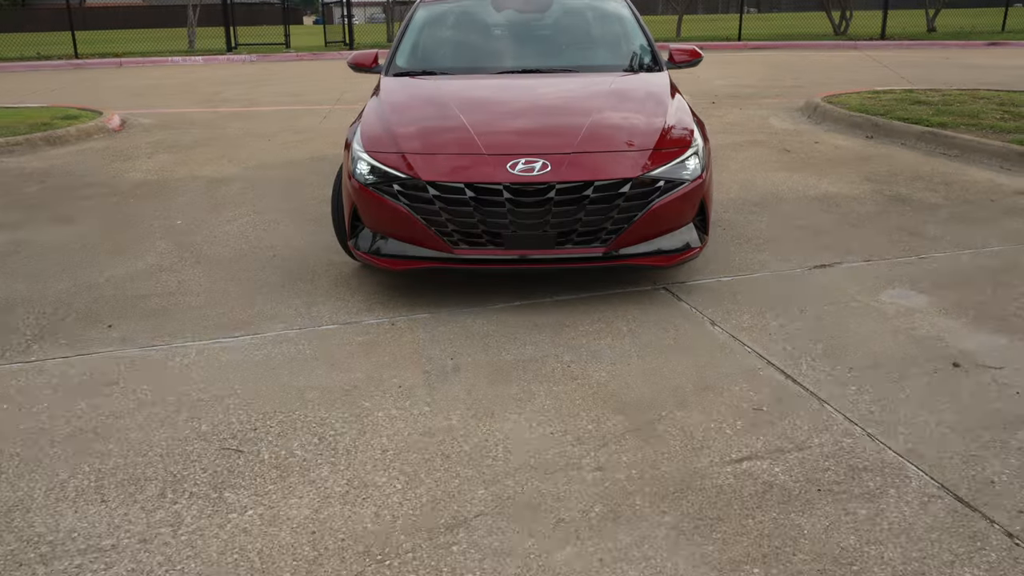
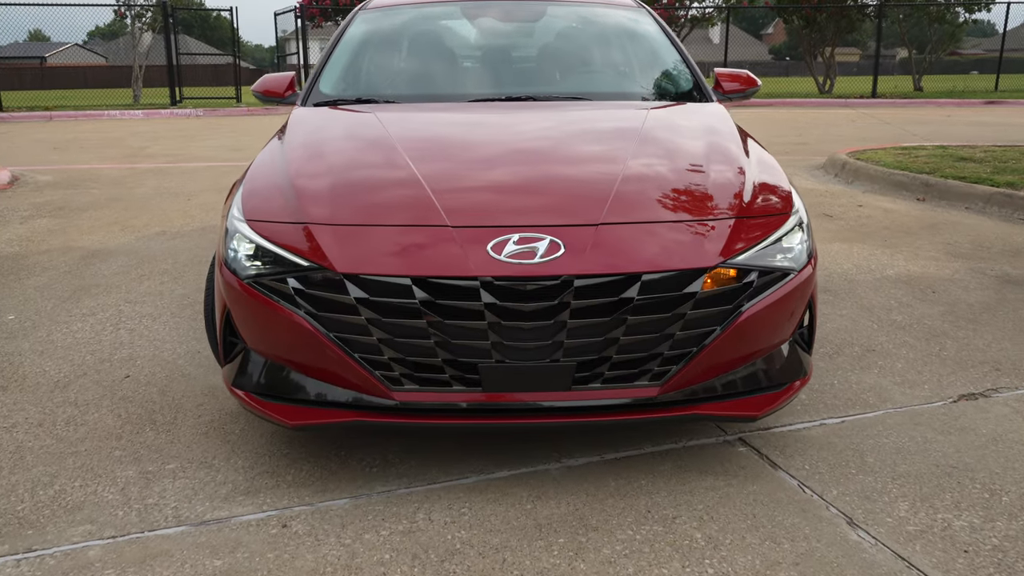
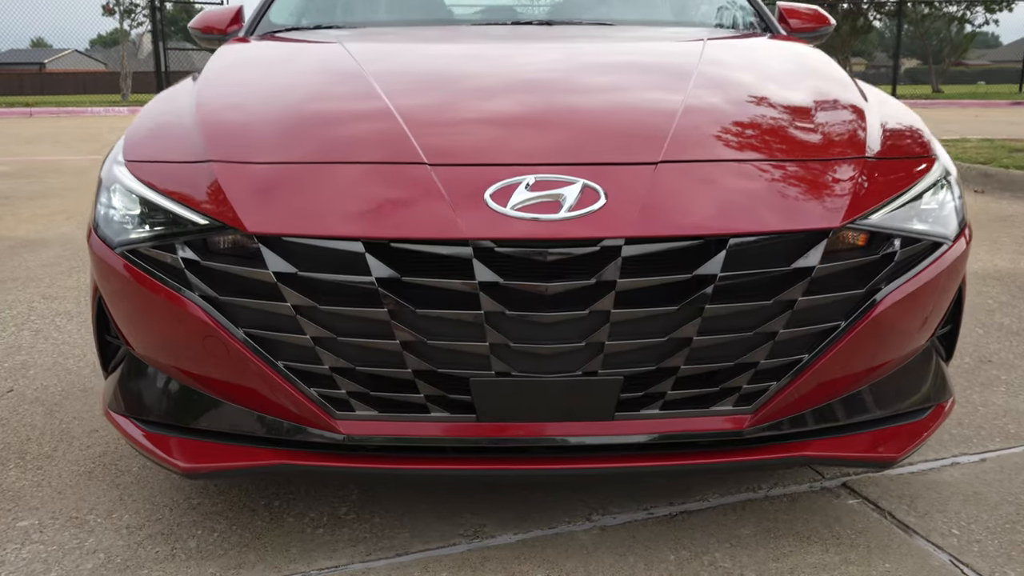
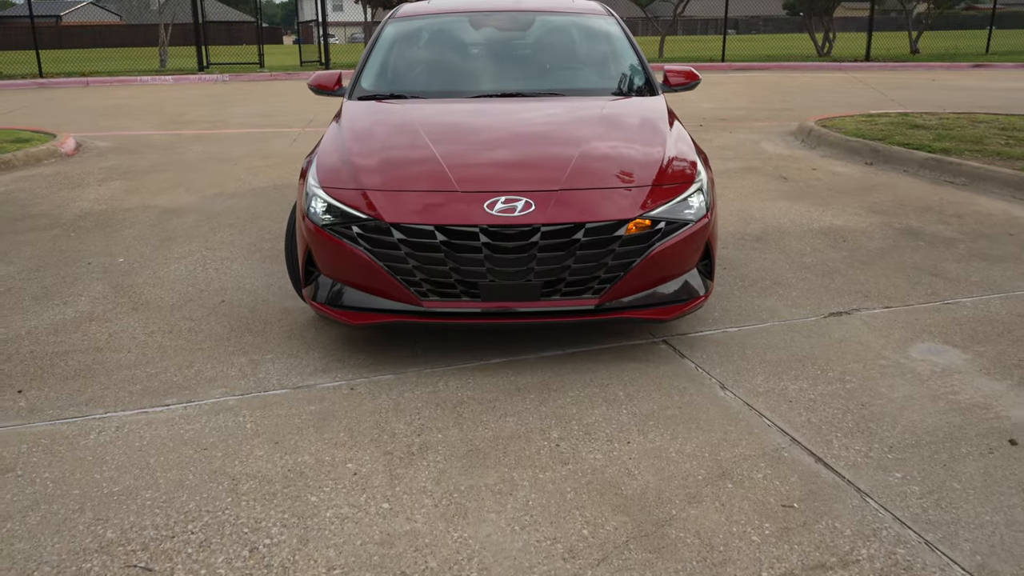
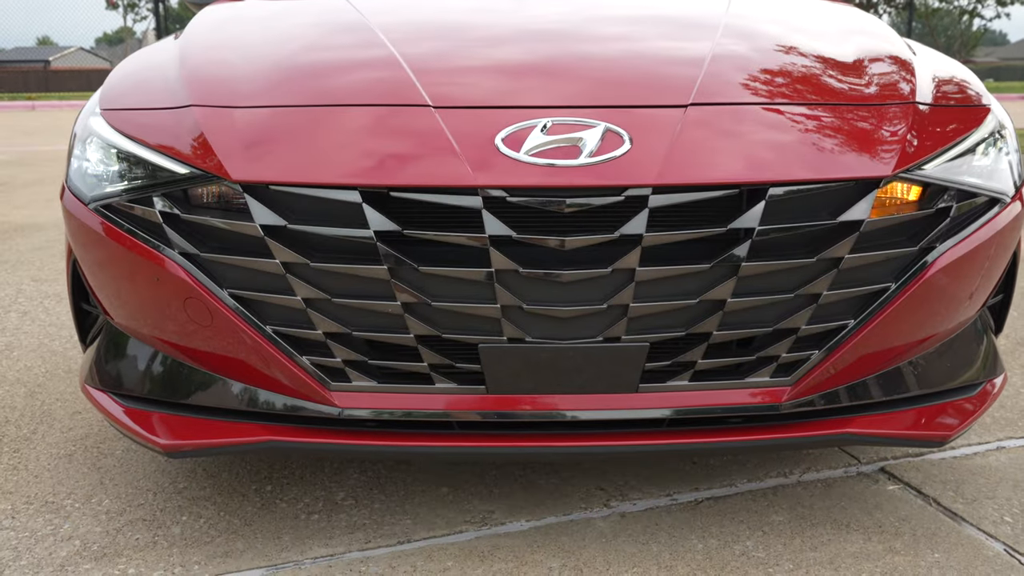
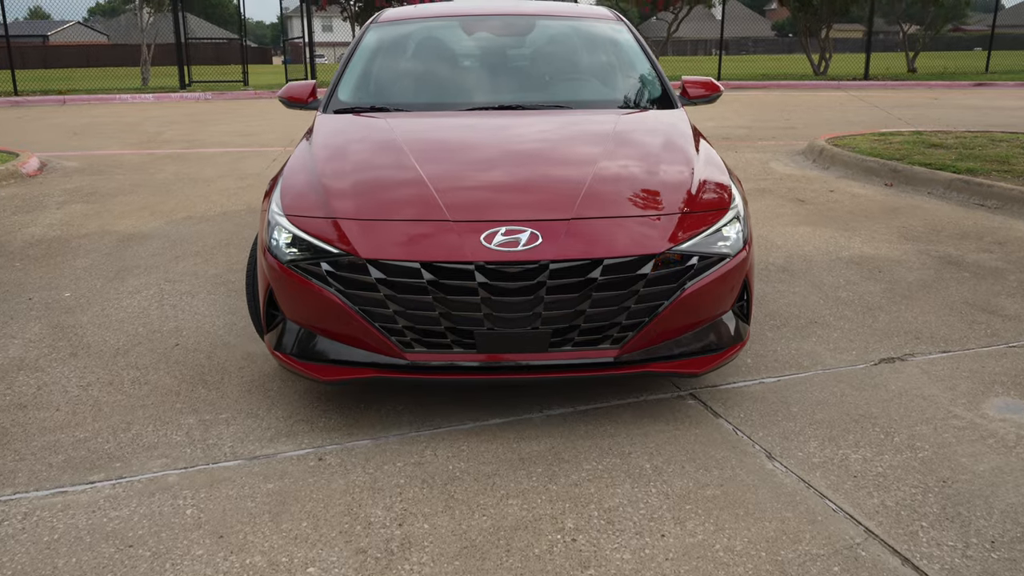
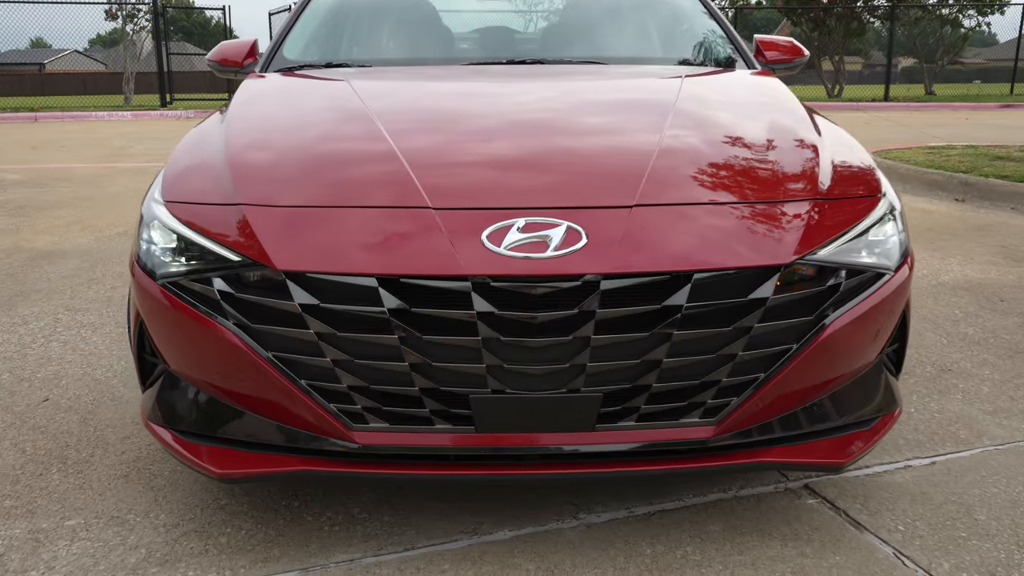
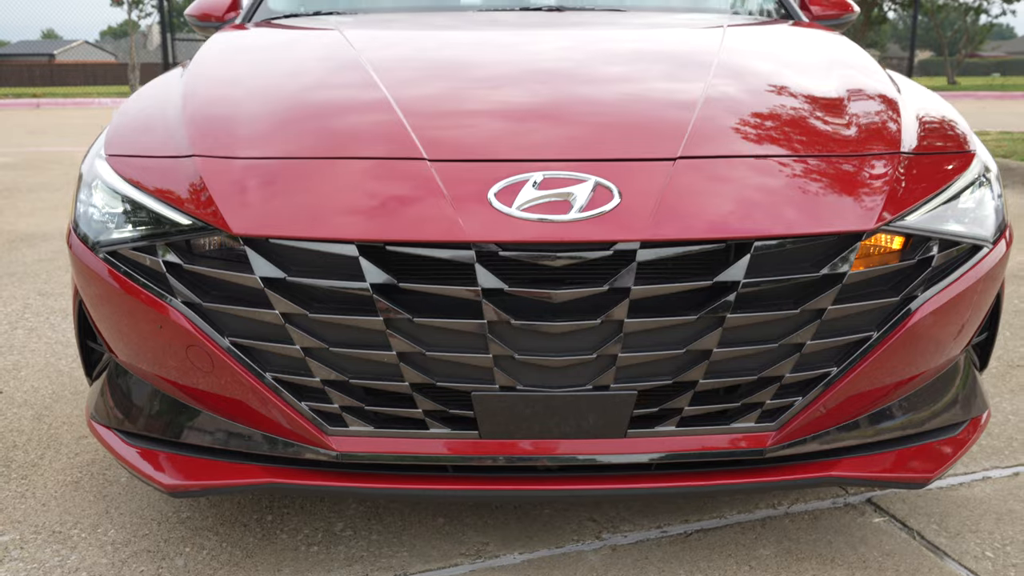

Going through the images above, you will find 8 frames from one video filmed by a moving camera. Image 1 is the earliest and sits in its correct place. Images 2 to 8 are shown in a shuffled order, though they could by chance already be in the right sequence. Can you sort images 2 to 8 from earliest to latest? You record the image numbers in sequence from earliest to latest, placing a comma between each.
4, 6, 2, 7, 3, 5, 8
